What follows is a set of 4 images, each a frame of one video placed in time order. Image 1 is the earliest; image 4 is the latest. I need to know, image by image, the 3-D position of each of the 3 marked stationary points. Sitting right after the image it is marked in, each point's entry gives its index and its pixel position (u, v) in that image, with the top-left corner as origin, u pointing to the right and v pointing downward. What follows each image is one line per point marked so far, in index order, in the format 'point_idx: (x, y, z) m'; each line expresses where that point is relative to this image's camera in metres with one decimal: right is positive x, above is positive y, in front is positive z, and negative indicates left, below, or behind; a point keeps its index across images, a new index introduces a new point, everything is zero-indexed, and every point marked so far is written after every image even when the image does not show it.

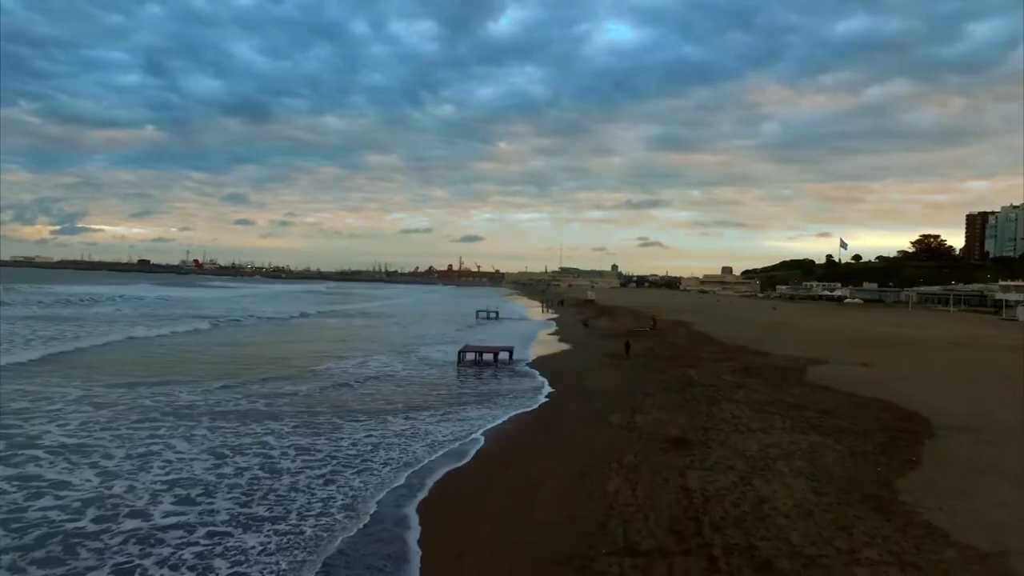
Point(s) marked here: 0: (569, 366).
0: (+1.7, -2.4, +19.4) m
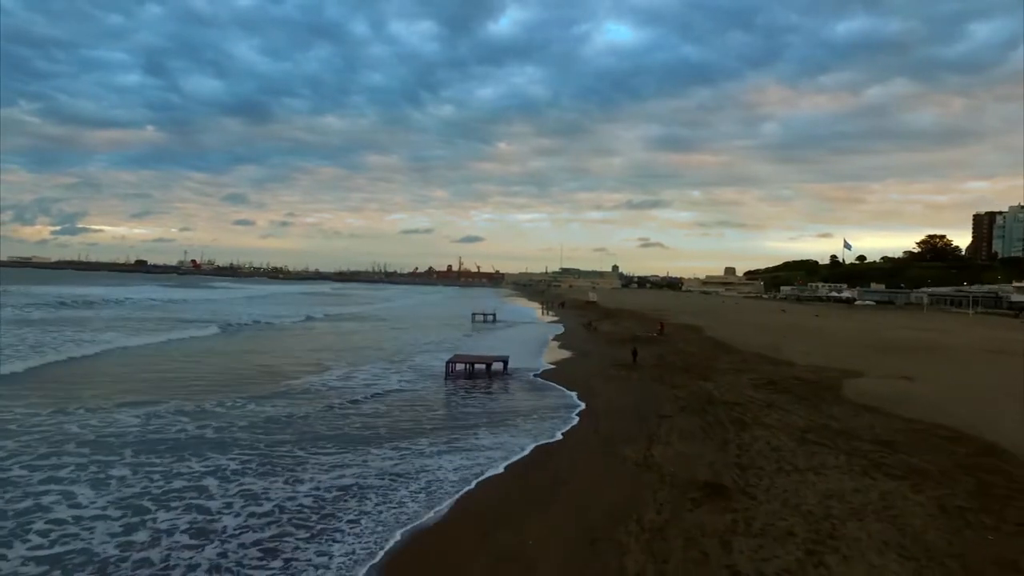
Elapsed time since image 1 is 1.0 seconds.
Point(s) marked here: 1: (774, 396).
0: (+1.6, -2.5, +17.4) m
1: (+5.4, -2.3, +13.3) m
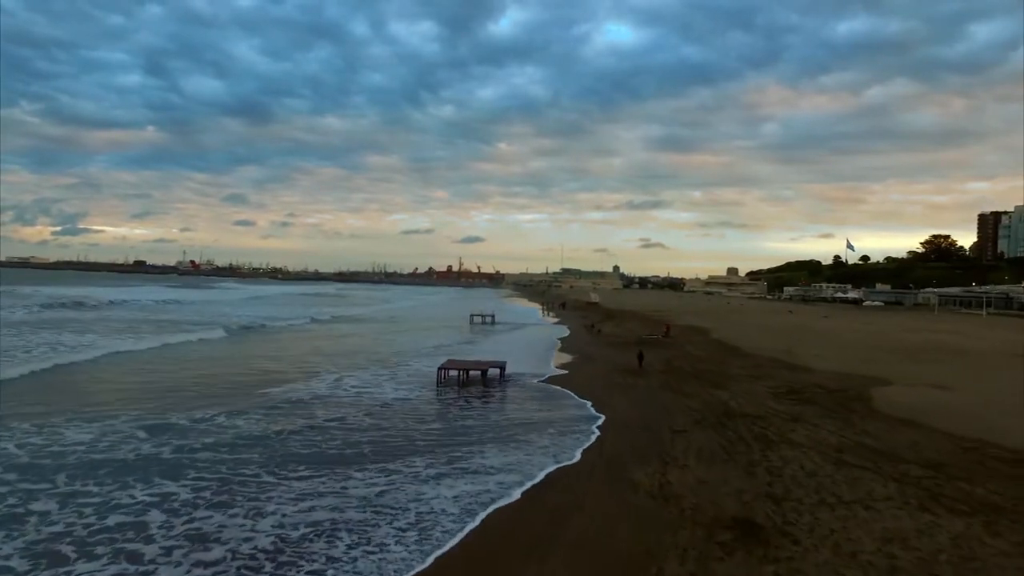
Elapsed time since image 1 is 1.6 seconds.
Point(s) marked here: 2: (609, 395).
0: (+1.6, -2.5, +16.2) m
1: (+5.4, -2.3, +12.1) m
2: (+2.1, -2.5, +14.8) m
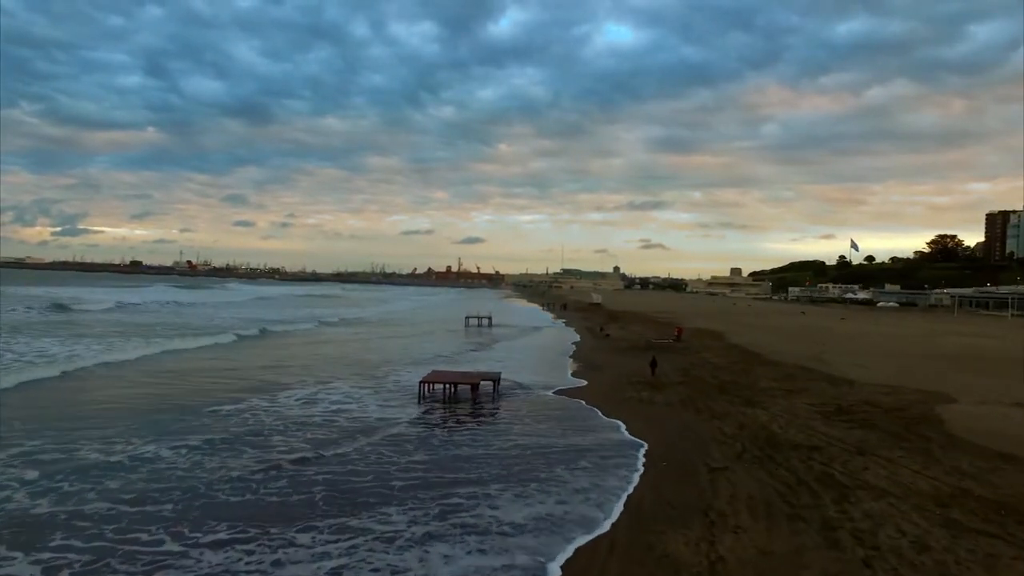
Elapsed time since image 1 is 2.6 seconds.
0: (+1.5, -2.5, +13.9) m
1: (+5.3, -2.2, +9.8) m
2: (+2.0, -2.5, +12.6) m
